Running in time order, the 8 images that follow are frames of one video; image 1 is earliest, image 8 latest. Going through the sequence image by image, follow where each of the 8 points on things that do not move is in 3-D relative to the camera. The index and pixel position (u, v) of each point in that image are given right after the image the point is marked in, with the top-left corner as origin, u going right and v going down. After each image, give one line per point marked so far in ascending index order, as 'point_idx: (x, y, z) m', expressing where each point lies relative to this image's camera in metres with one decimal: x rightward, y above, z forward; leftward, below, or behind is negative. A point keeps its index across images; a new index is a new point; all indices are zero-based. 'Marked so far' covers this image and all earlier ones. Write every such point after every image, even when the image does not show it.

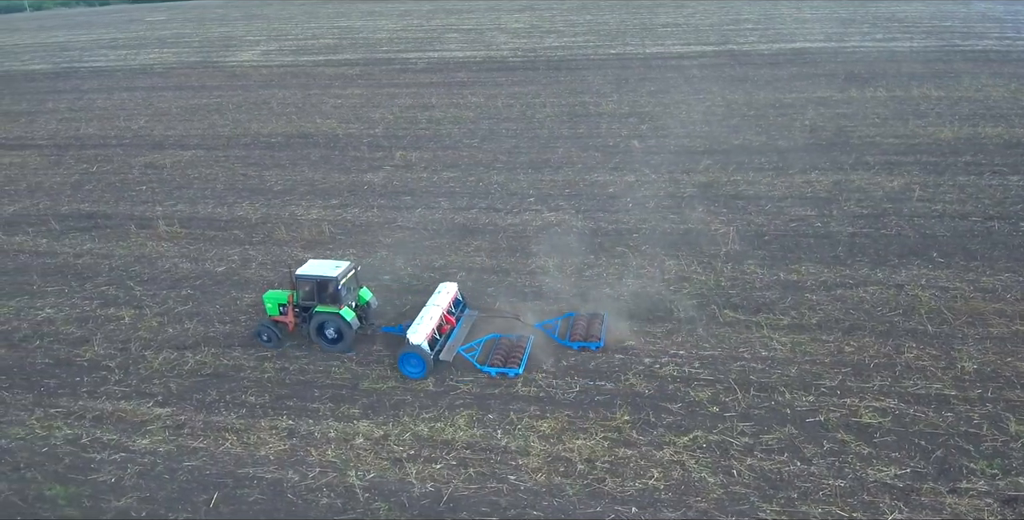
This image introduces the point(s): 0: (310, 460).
0: (-2.3, -2.3, +7.8) m
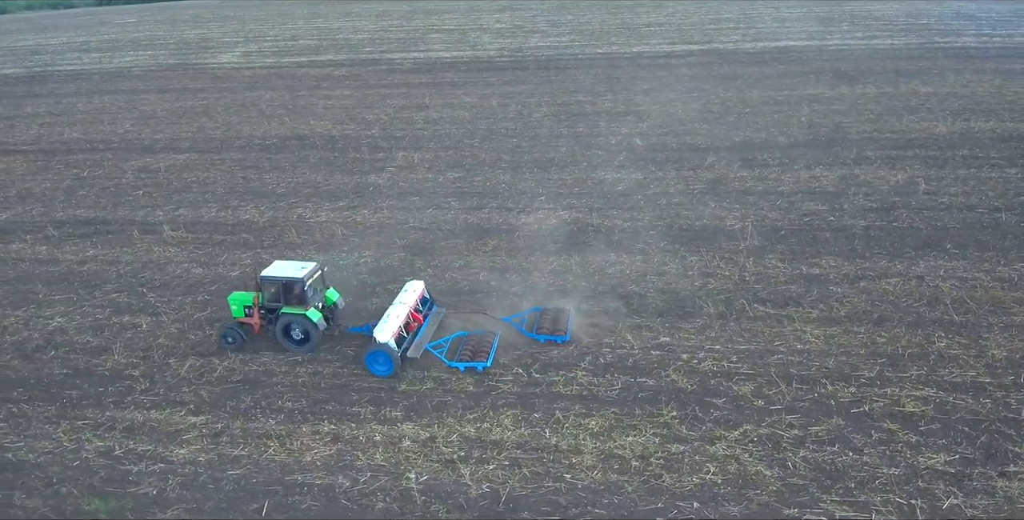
0: (-1.7, -2.3, +7.6) m
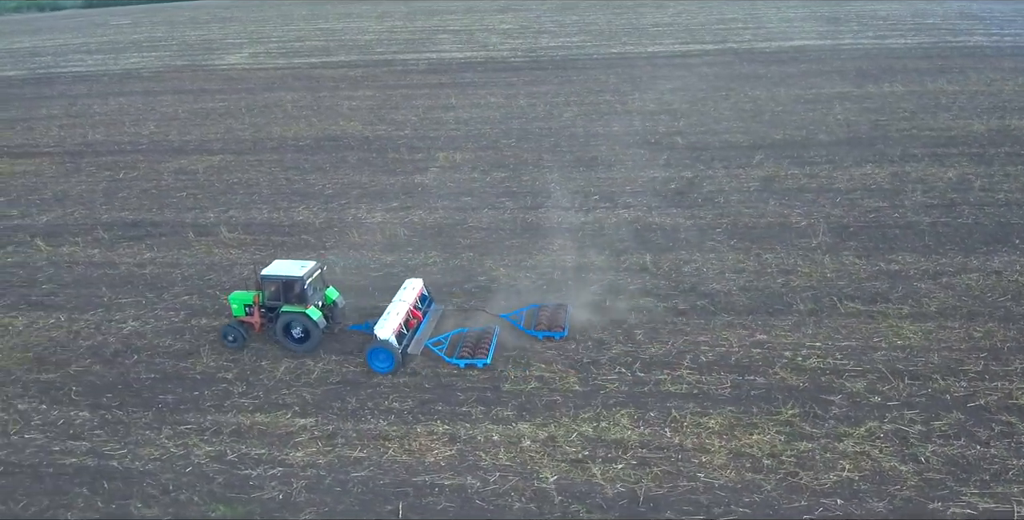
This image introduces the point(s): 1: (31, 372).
0: (-0.3, -2.3, +7.5) m
1: (-7.1, -1.6, +9.9) m
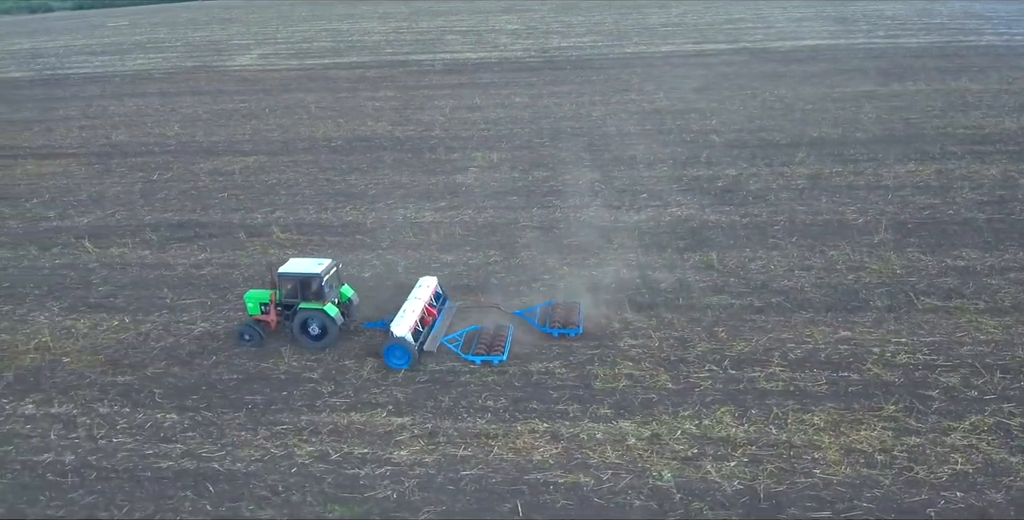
0: (+0.9, -2.3, +7.5) m
1: (-5.9, -1.7, +9.7) m
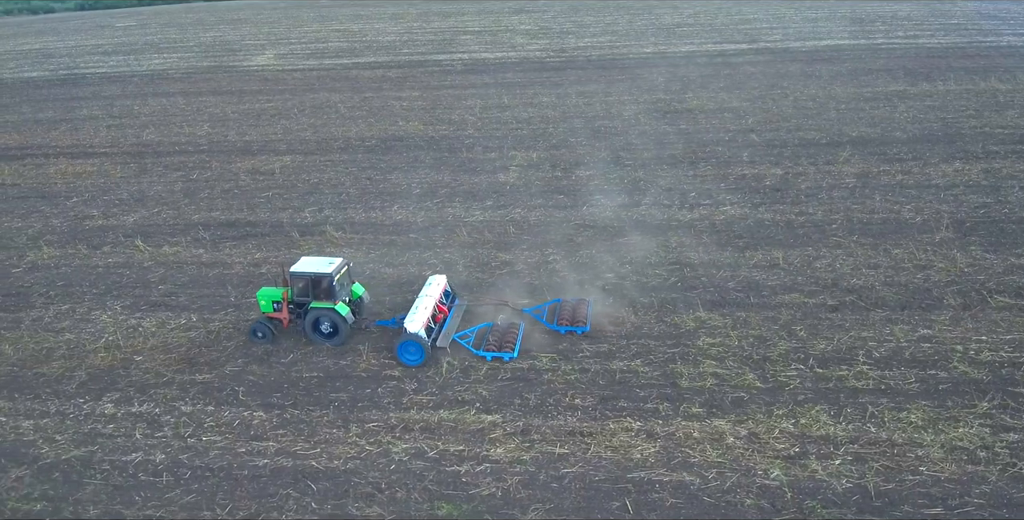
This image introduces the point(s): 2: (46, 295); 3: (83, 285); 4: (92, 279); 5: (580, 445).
0: (+2.1, -2.2, +7.5) m
1: (-4.7, -1.6, +9.7) m
2: (-8.6, -0.6, +12.4) m
3: (-8.1, -0.5, +12.6) m
4: (-8.1, -0.4, +12.9) m
5: (+0.8, -2.1, +7.8) m
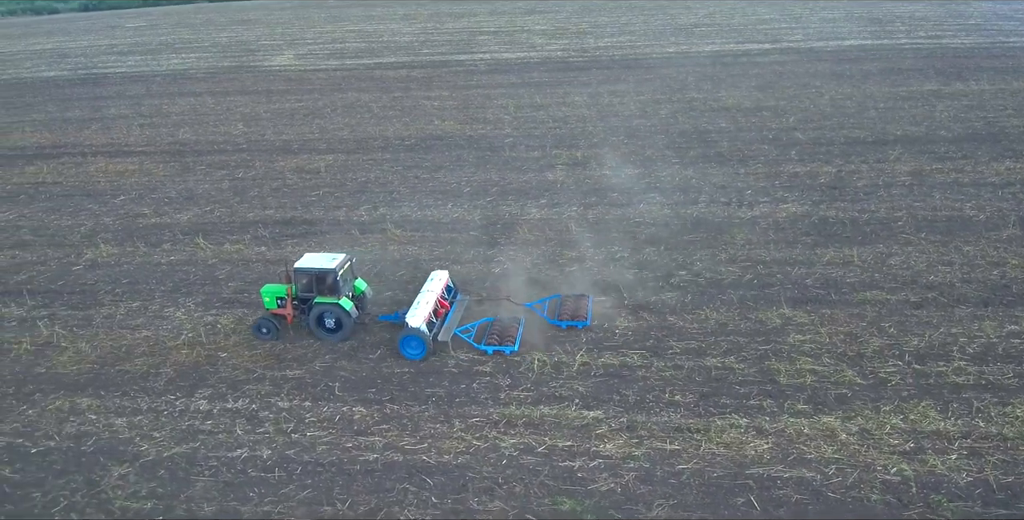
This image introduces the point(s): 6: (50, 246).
0: (+3.3, -2.2, +7.4) m
1: (-3.5, -1.6, +9.7) m
2: (-7.4, -0.6, +12.4) m
3: (-6.8, -0.4, +12.6) m
4: (-6.8, -0.3, +12.8) m
5: (+2.1, -2.1, +7.8) m
6: (-10.2, +0.3, +14.9) m
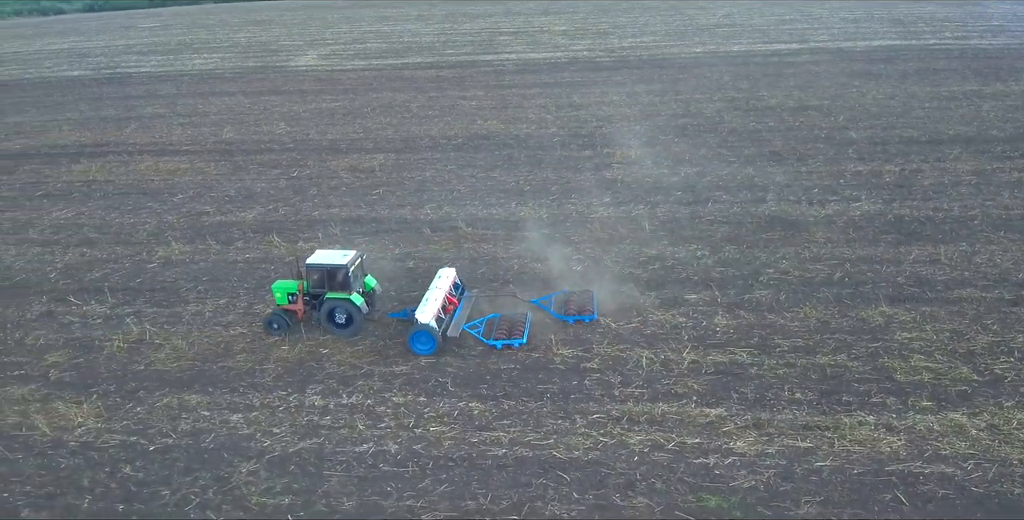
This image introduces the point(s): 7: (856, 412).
0: (+4.9, -2.1, +7.4) m
1: (-1.9, -1.5, +9.6) m
2: (-5.8, -0.5, +12.4) m
3: (-5.3, -0.4, +12.6) m
4: (-5.3, -0.3, +12.8) m
5: (+3.6, -2.0, +7.8) m
6: (-8.7, +0.4, +14.8) m
7: (+4.2, -1.8, +8.2) m
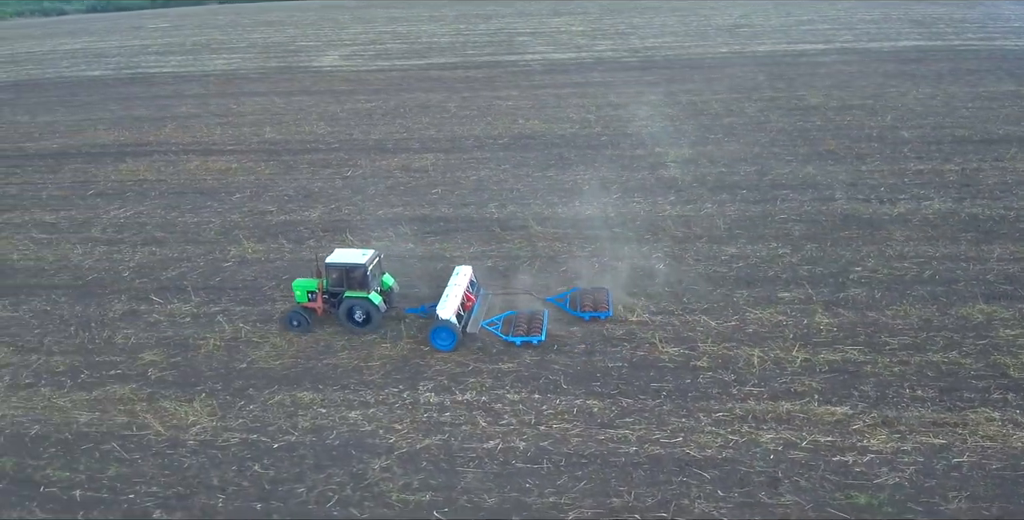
0: (+6.4, -2.1, +7.5) m
1: (-0.4, -1.5, +9.7) m
2: (-4.3, -0.5, +12.4) m
3: (-3.7, -0.4, +12.6) m
4: (-3.7, -0.2, +12.8) m
5: (+5.2, -2.0, +7.9) m
6: (-7.2, +0.4, +14.8) m
7: (+5.8, -1.8, +8.2) m
